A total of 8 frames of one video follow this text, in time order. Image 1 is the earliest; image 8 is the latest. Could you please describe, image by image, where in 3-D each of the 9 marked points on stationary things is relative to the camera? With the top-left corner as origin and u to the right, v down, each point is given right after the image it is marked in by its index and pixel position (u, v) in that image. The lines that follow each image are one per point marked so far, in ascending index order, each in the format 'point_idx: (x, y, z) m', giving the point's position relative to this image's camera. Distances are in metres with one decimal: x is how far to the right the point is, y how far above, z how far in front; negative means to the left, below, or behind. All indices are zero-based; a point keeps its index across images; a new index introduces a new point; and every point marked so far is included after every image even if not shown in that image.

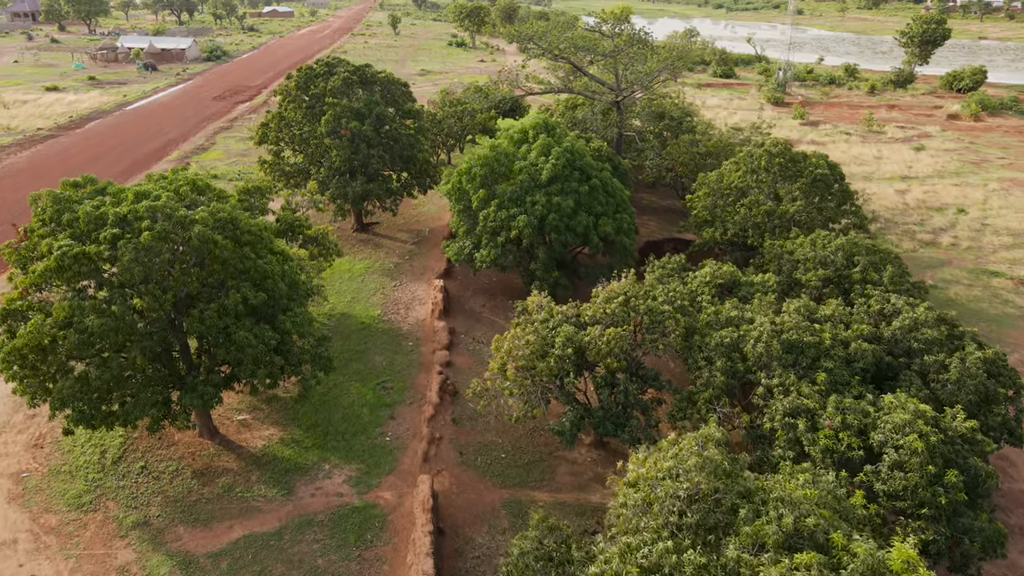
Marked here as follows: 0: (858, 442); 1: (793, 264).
0: (+5.7, -2.5, +11.8) m
1: (+7.2, +0.6, +18.4) m
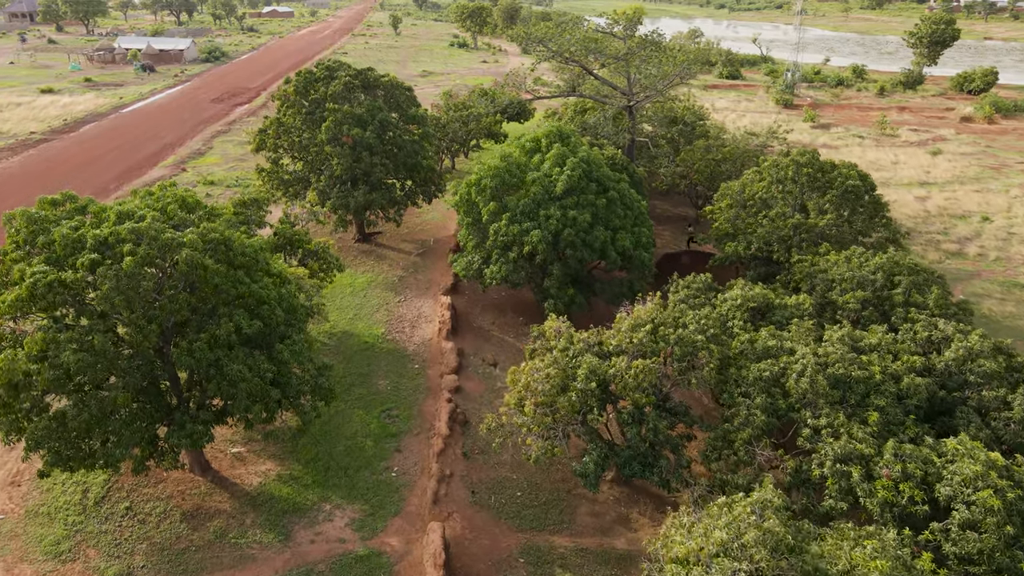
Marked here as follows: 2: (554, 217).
0: (+6.0, -3.1, +10.5) m
1: (+7.6, +0.1, +17.2) m
2: (+1.1, +1.9, +18.9) m
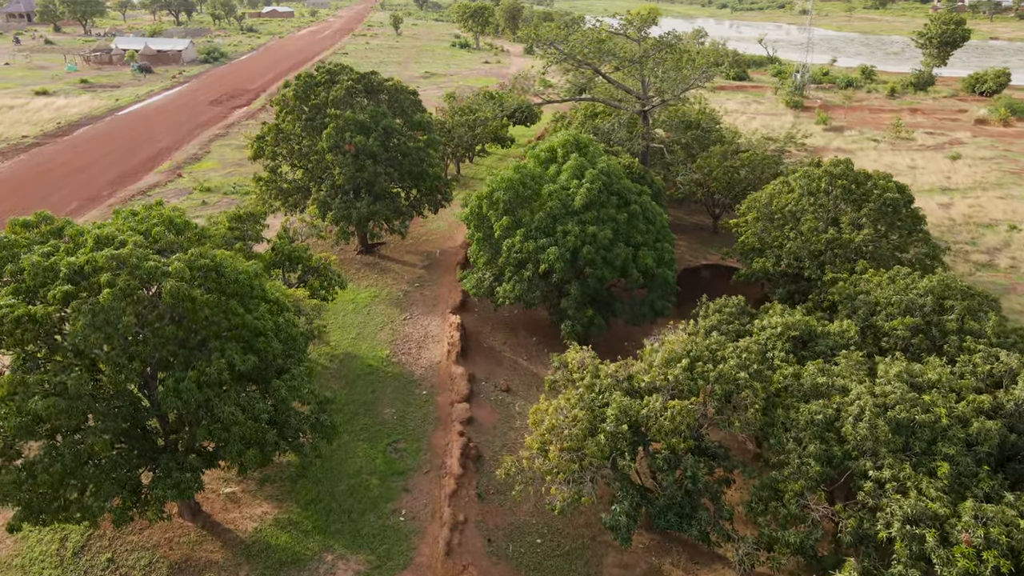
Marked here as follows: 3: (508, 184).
0: (+6.4, -3.6, +9.2) m
1: (+7.9, -0.4, +15.9) m
2: (+1.5, +1.3, +17.6) m
3: (-0.1, +2.7, +18.5) m
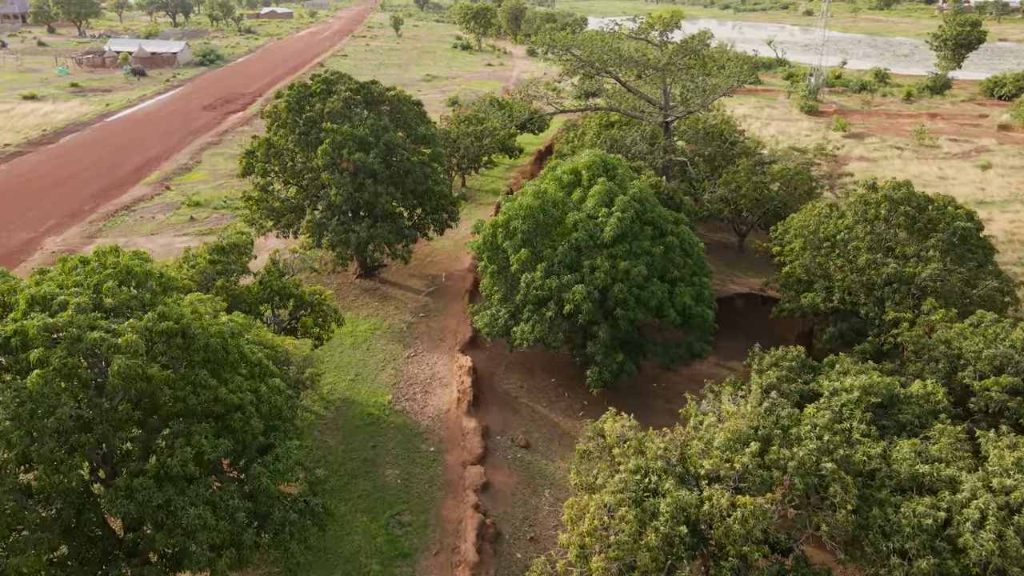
0: (+6.8, -4.5, +7.0) m
1: (+8.4, -1.3, +13.6) m
2: (+1.9, +0.4, +15.4) m
3: (+0.3, +1.7, +16.3) m
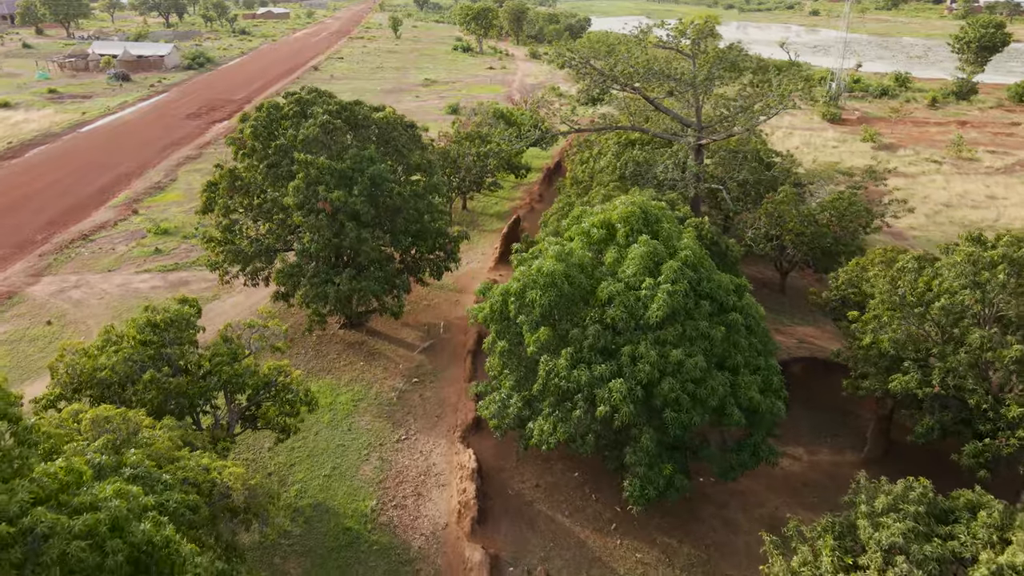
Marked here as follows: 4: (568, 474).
0: (+7.1, -6.1, +3.4) m
1: (+8.6, -2.9, +10.0) m
2: (+2.2, -1.2, +11.8) m
3: (+0.6, +0.1, +12.6) m
4: (+1.2, -3.9, +15.0) m
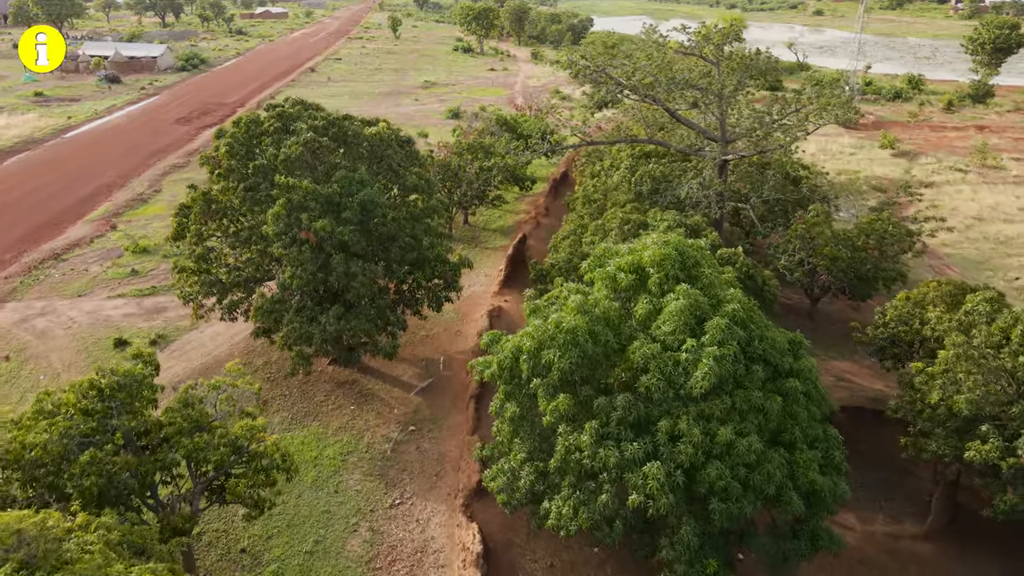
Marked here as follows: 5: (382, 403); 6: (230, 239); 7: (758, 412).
0: (+7.3, -7.0, +1.3) m
1: (+8.8, -3.8, +7.9) m
2: (+2.4, -2.1, +9.7) m
3: (+0.8, -0.7, +10.6) m
4: (+1.4, -4.8, +13.0) m
5: (-3.2, -2.8, +17.7) m
6: (-6.6, +1.2, +16.7) m
7: (+3.4, -1.7, +10.1) m
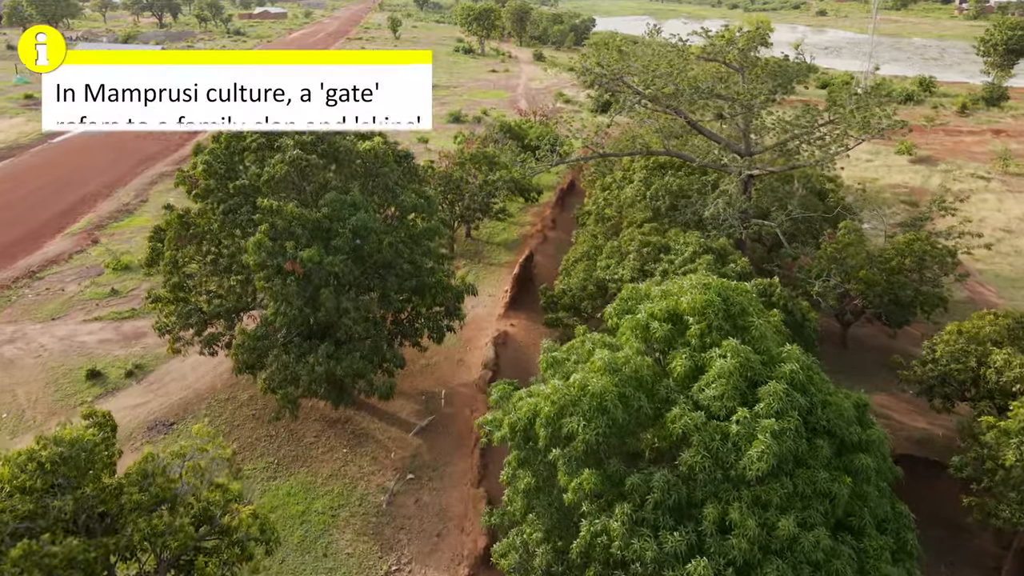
0: (+7.5, -7.7, -0.4) m
1: (+9.0, -4.5, +6.3) m
2: (+2.6, -2.7, +8.0) m
3: (+1.0, -1.4, +8.9) m
4: (+1.6, -5.5, +11.3) m
5: (-3.0, -3.5, +16.0) m
6: (-6.4, +0.5, +15.1) m
7: (+3.6, -2.4, +8.5) m
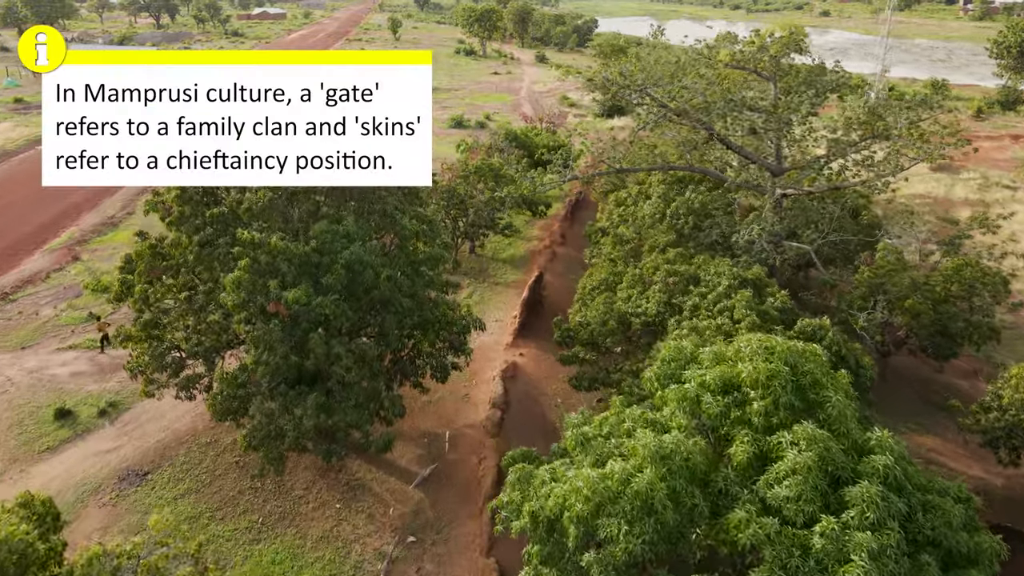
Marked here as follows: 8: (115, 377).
0: (+7.7, -8.4, -2.1) m
1: (+9.3, -5.2, +4.6) m
2: (+2.9, -3.5, +6.3) m
3: (+1.3, -2.2, +7.2) m
4: (+1.8, -6.3, +9.6) m
5: (-2.8, -4.3, +14.4) m
6: (-6.1, -0.3, +13.4) m
7: (+3.9, -3.1, +6.8) m
8: (-10.4, -2.3, +18.7) m
